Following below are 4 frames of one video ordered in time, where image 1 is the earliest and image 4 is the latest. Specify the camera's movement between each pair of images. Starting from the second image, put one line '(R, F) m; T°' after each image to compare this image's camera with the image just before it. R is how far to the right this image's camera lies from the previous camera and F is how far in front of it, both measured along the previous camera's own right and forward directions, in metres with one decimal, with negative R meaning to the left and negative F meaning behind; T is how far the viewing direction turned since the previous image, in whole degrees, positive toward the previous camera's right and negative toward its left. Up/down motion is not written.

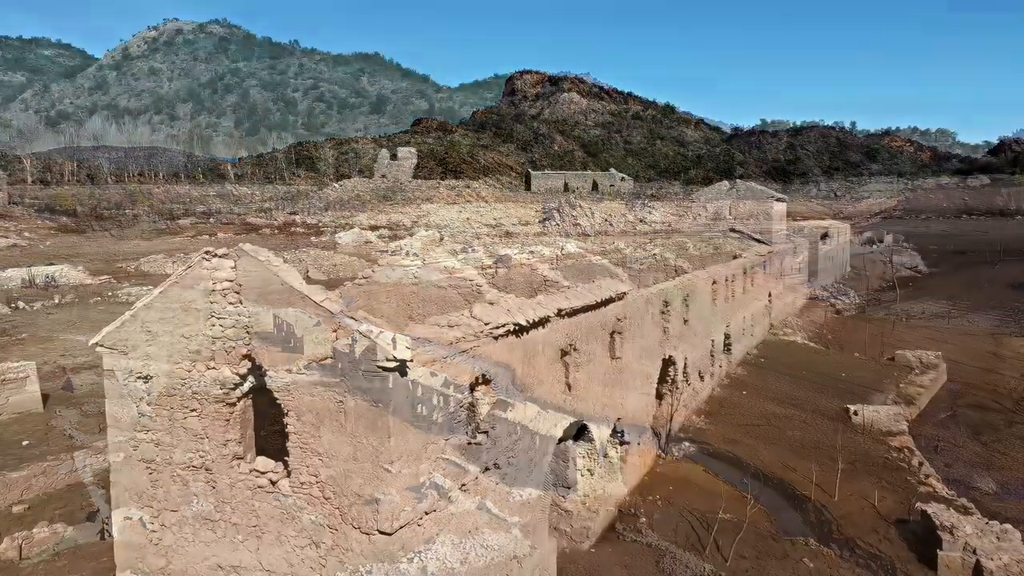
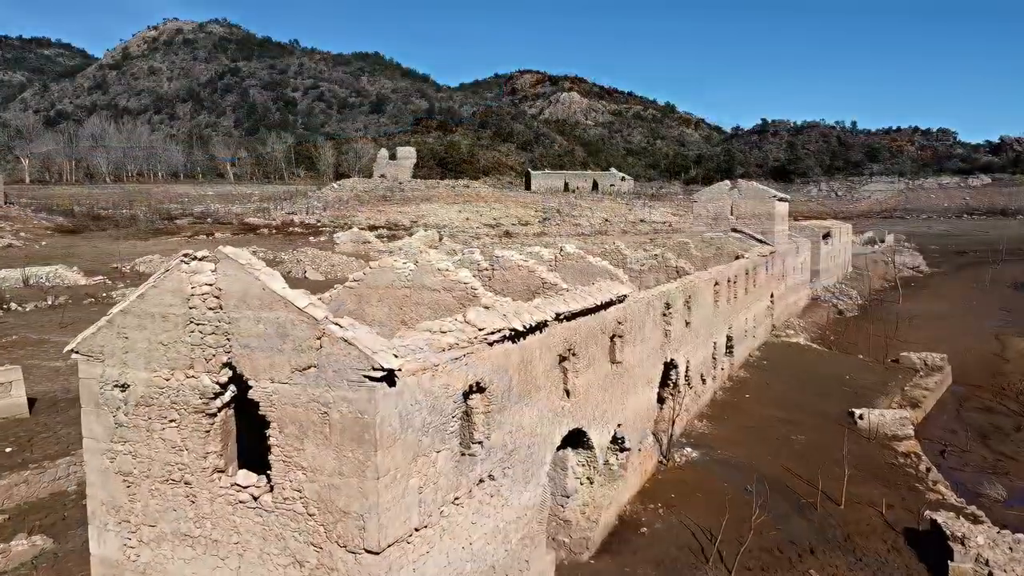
(0.0, +0.2) m; 0°
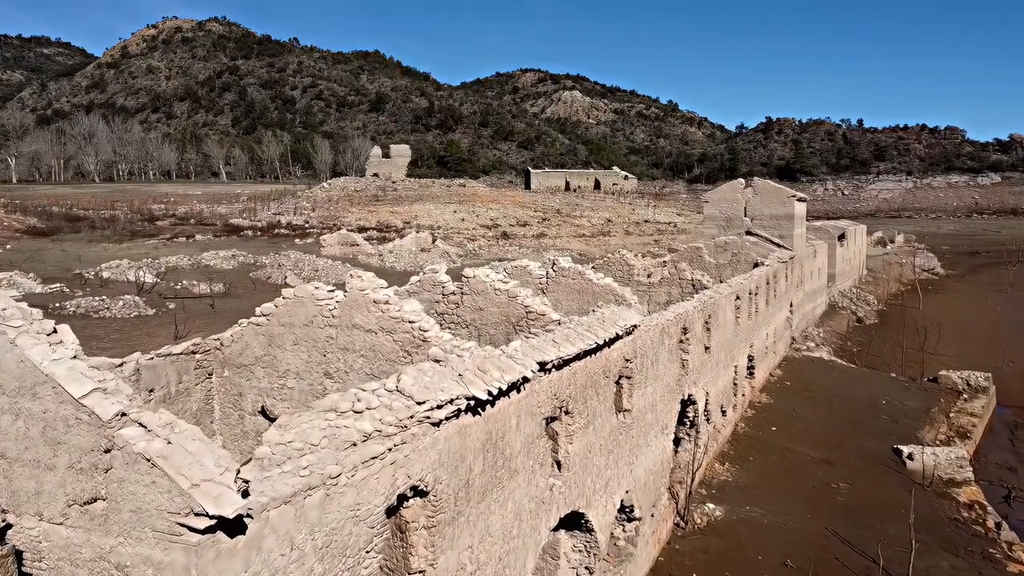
(+0.2, +1.7) m; 0°
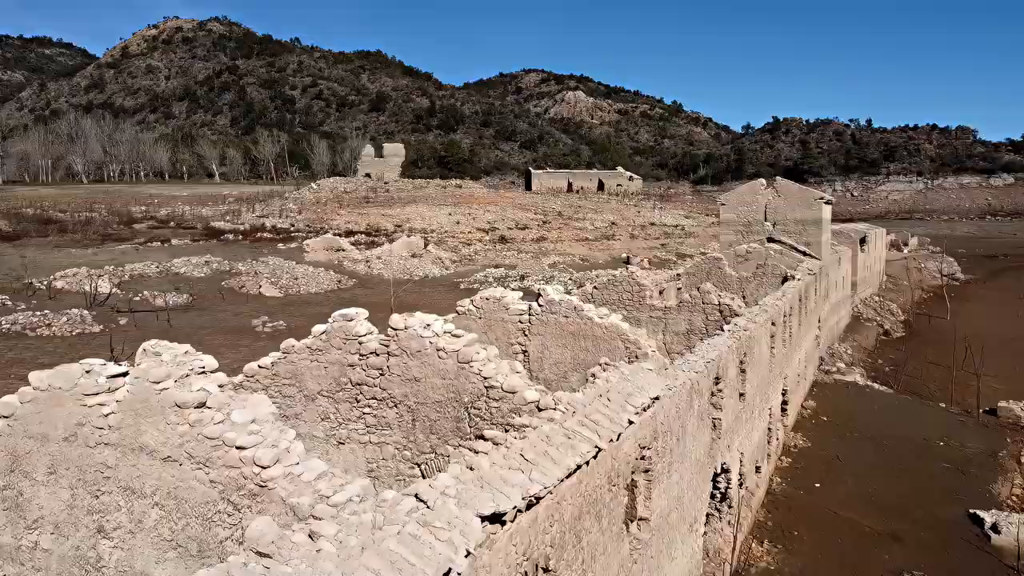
(+0.3, +2.0) m; 0°
